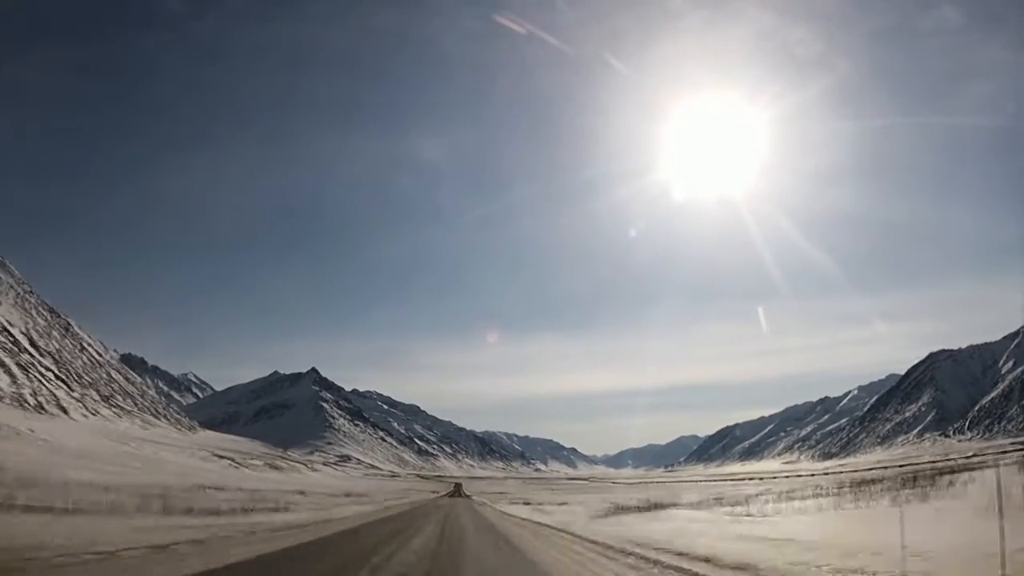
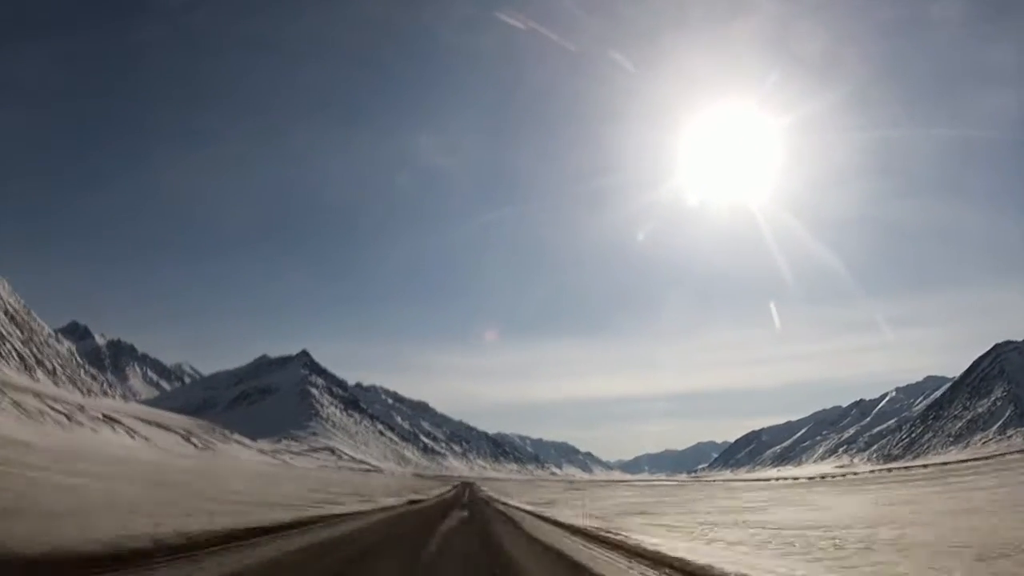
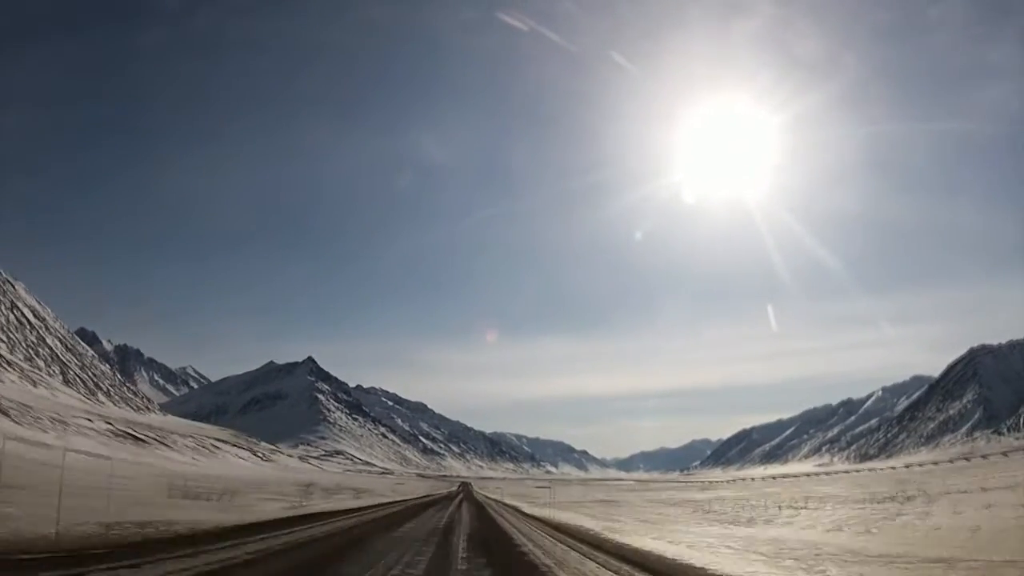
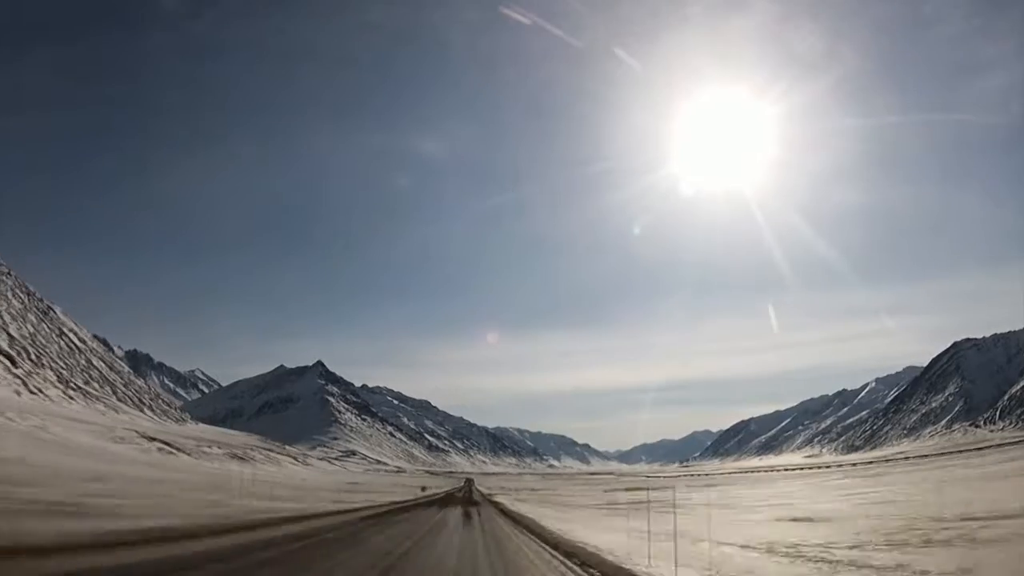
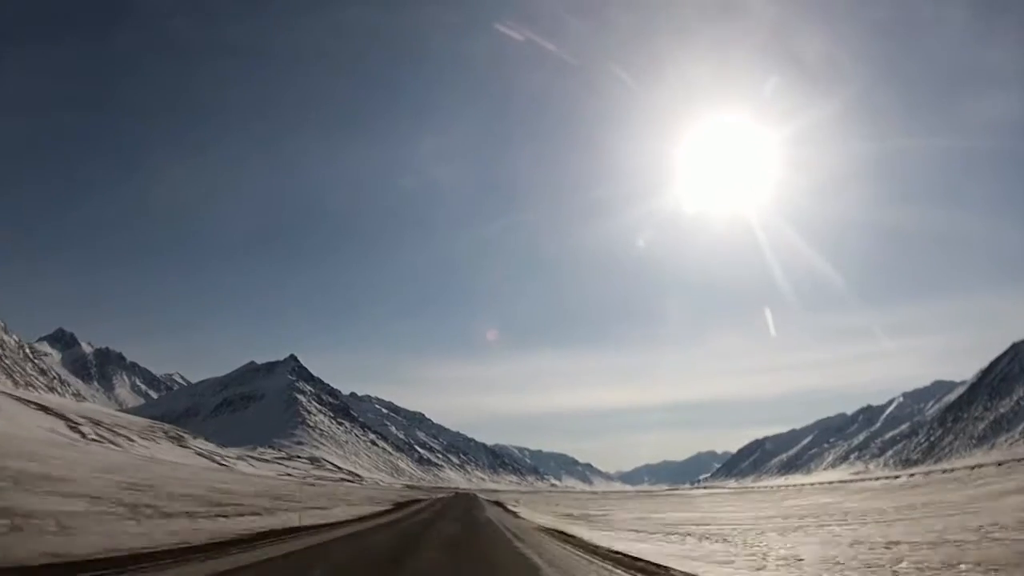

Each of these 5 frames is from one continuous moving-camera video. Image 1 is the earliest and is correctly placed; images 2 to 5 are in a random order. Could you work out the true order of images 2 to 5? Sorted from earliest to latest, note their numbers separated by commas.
4, 3, 2, 5
